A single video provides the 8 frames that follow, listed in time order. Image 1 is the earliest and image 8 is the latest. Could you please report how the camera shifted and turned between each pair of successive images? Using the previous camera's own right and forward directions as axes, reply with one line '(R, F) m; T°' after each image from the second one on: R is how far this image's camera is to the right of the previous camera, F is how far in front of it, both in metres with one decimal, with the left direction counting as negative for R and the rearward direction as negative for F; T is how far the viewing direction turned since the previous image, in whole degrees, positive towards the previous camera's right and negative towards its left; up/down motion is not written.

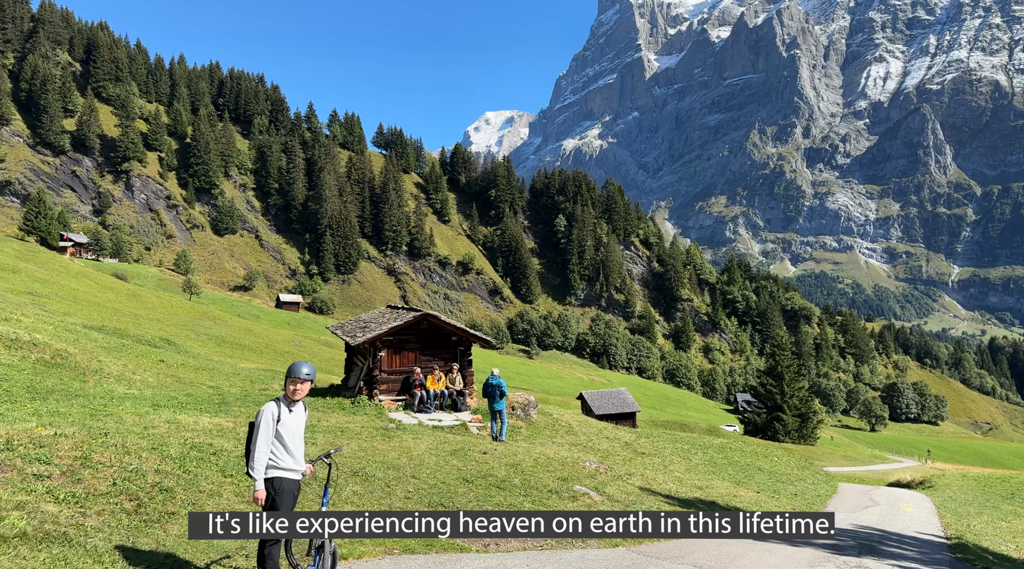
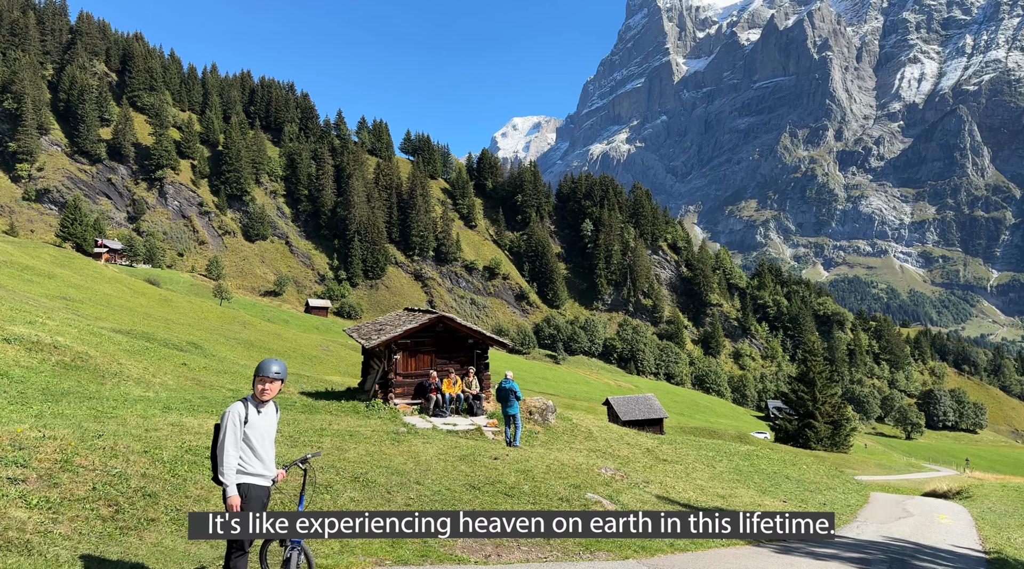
(+0.3, +0.5) m; -2°
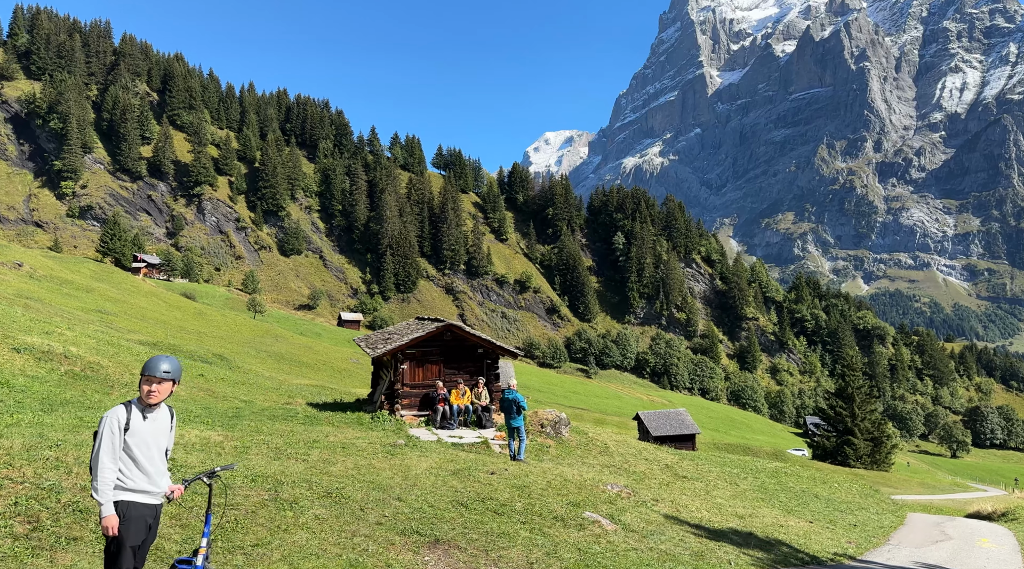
(+0.6, +0.9) m; -3°
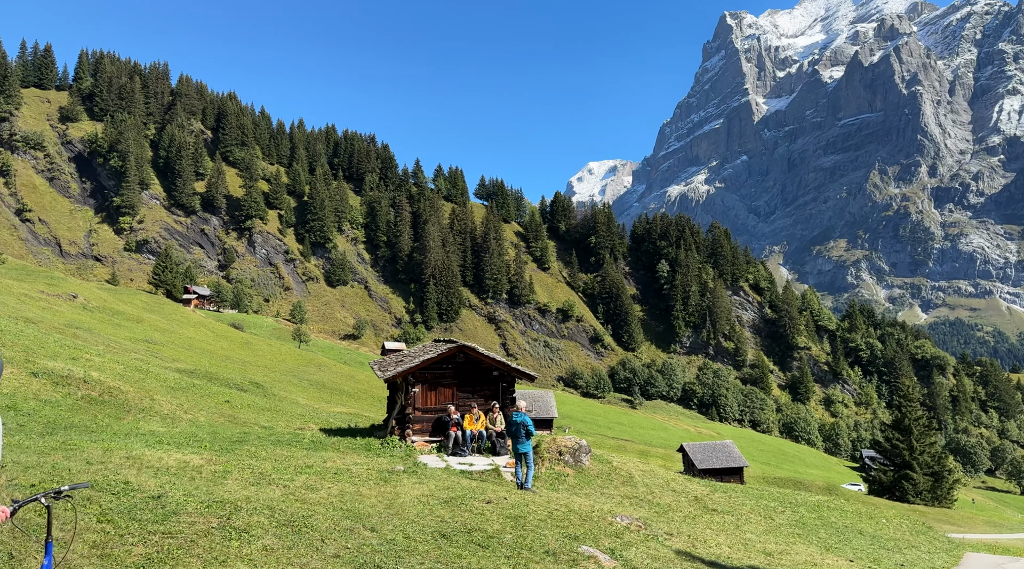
(+0.8, +1.0) m; -3°
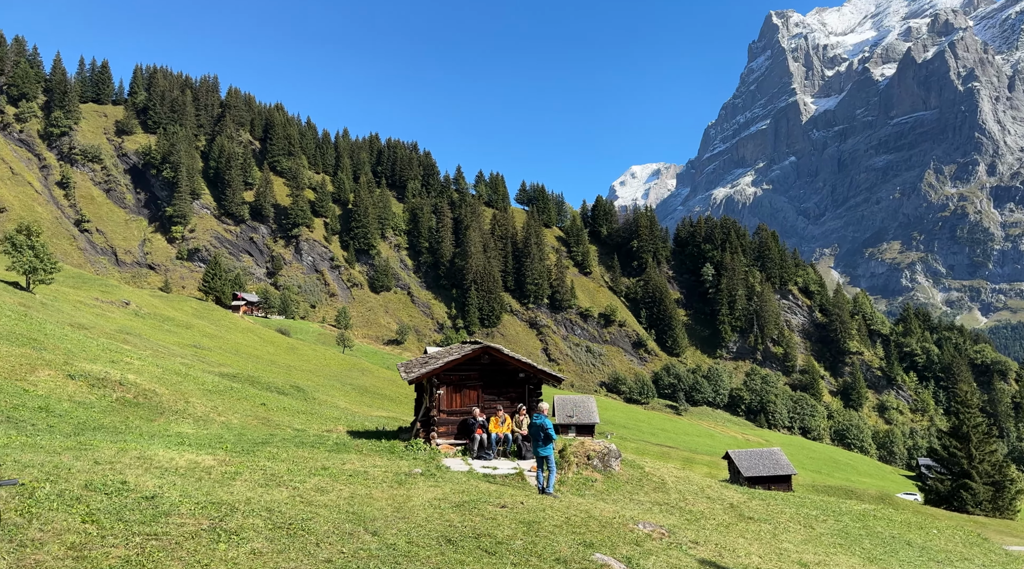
(+0.5, +0.5) m; -3°
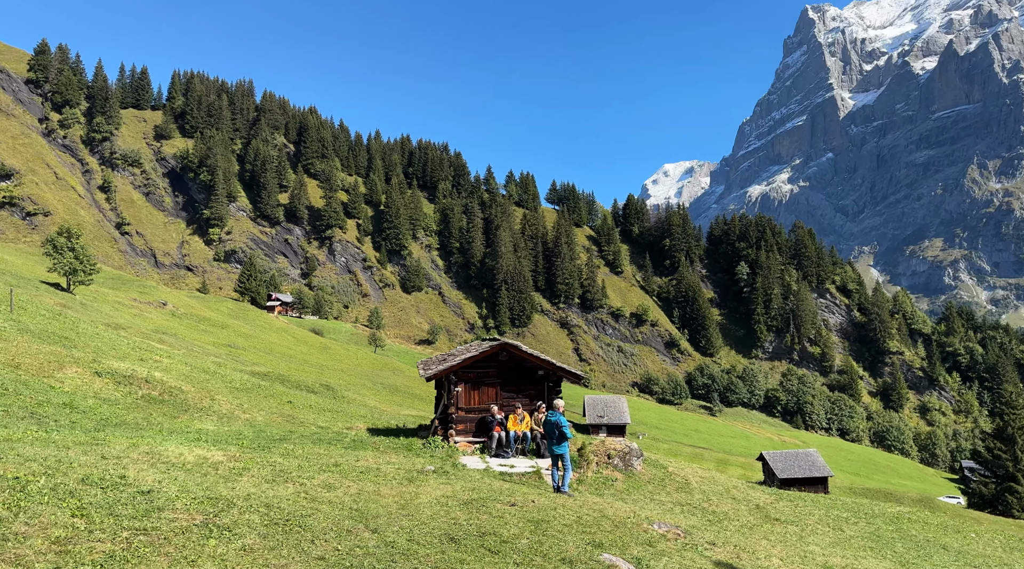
(+0.4, +0.3) m; -2°
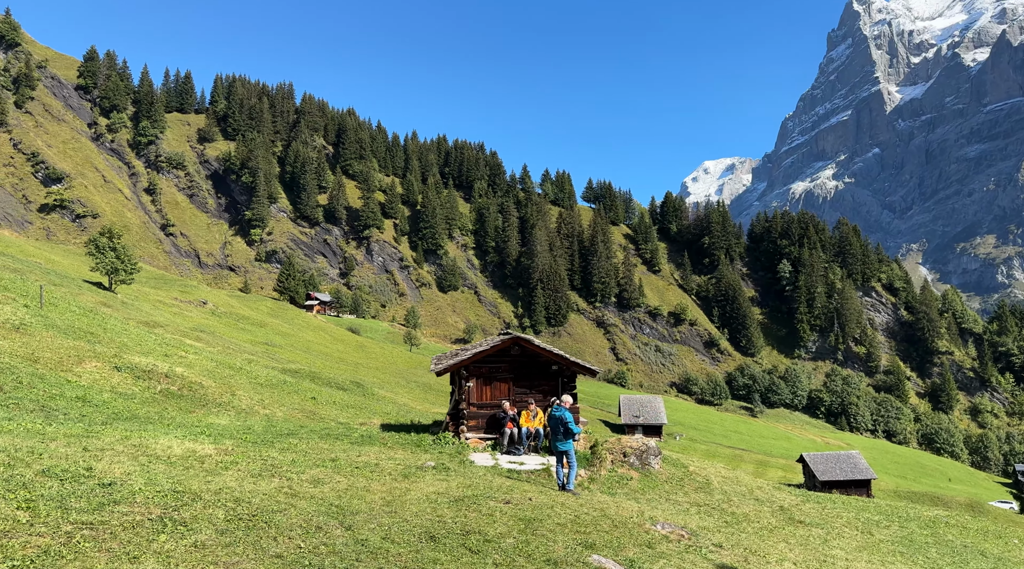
(+0.6, +0.6) m; -3°
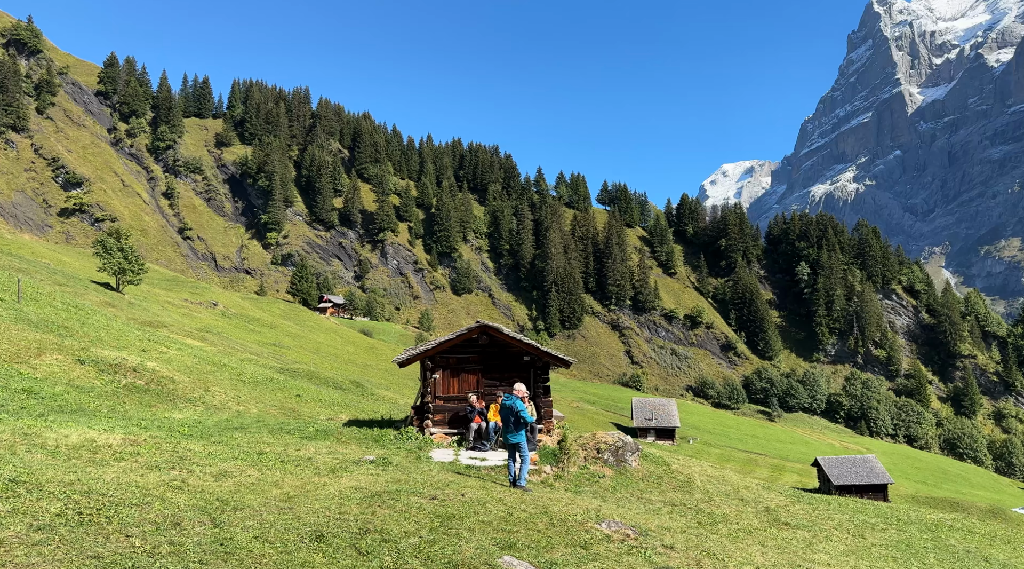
(+1.1, +1.2) m; -1°
